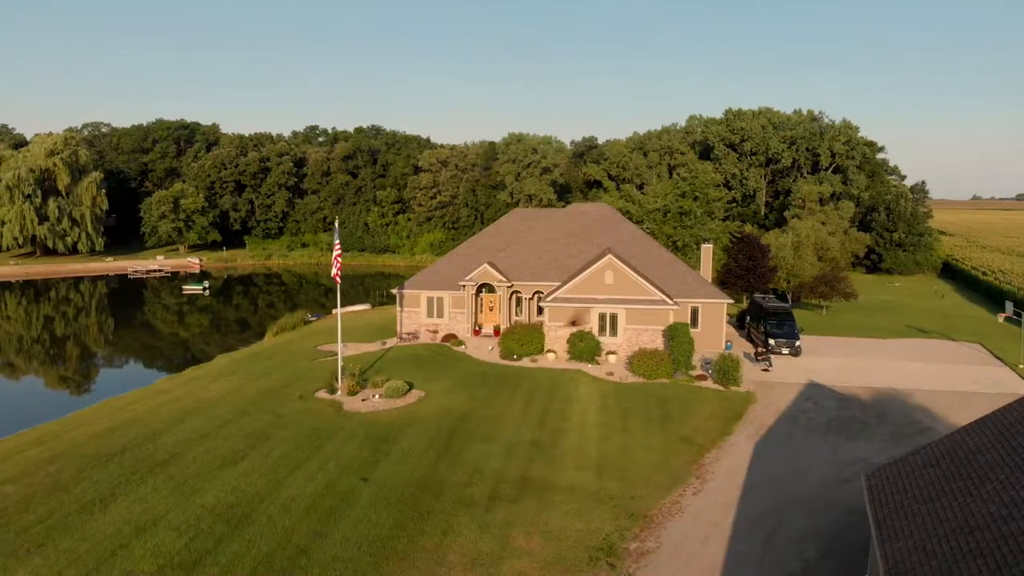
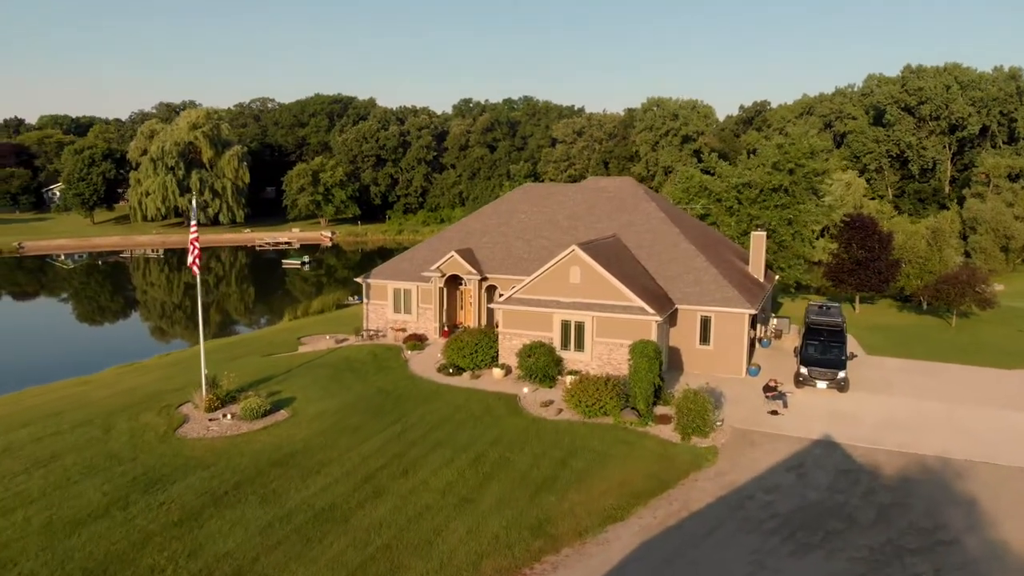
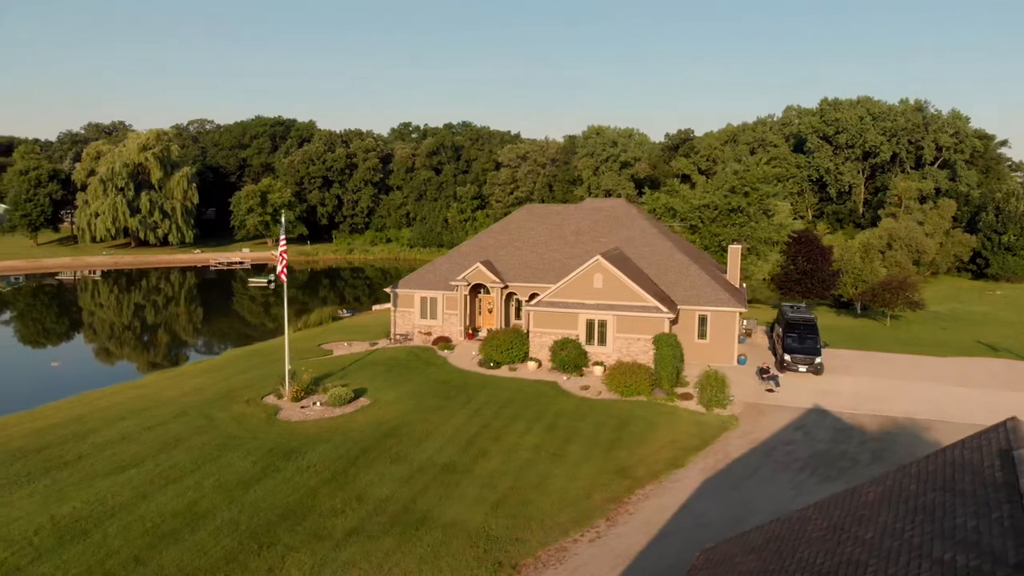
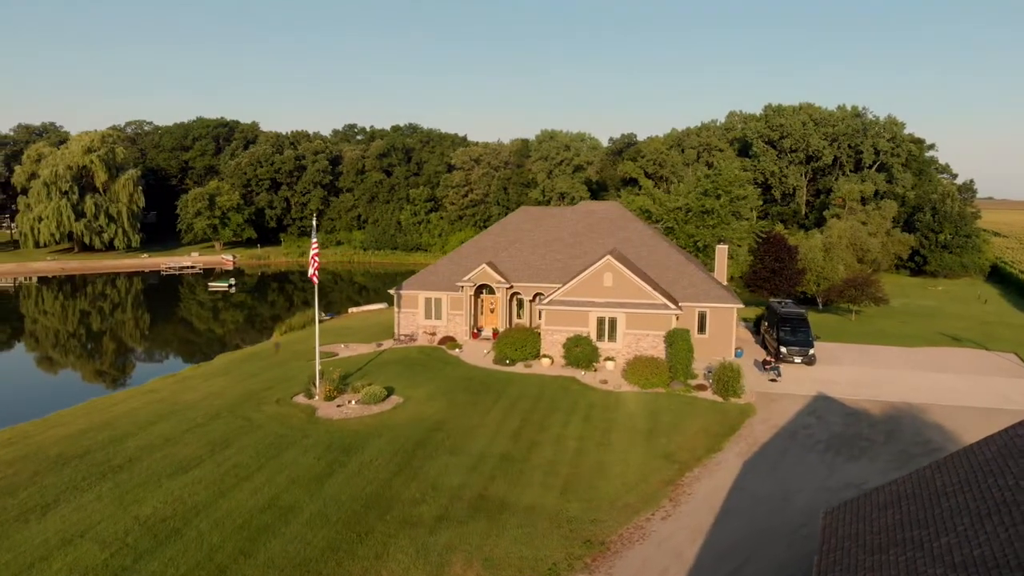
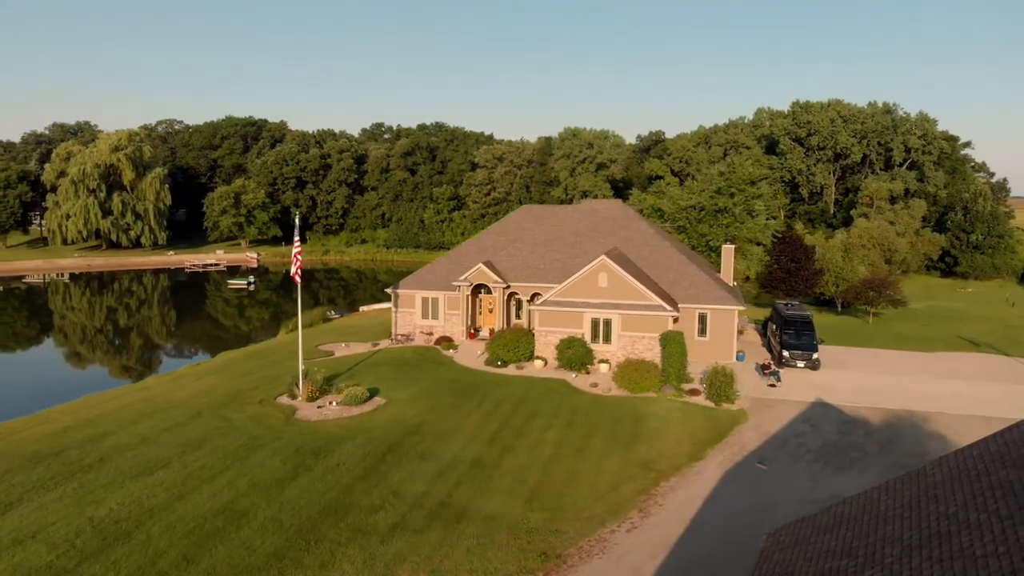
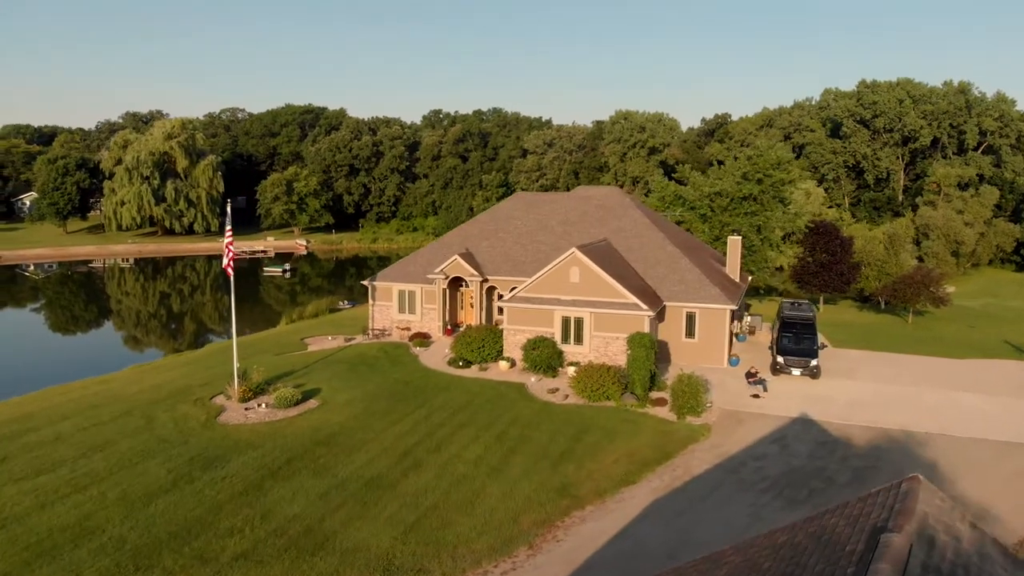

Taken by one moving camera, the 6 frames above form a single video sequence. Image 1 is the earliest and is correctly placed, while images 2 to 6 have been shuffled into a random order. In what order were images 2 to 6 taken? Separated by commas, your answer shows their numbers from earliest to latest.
4, 5, 3, 6, 2
